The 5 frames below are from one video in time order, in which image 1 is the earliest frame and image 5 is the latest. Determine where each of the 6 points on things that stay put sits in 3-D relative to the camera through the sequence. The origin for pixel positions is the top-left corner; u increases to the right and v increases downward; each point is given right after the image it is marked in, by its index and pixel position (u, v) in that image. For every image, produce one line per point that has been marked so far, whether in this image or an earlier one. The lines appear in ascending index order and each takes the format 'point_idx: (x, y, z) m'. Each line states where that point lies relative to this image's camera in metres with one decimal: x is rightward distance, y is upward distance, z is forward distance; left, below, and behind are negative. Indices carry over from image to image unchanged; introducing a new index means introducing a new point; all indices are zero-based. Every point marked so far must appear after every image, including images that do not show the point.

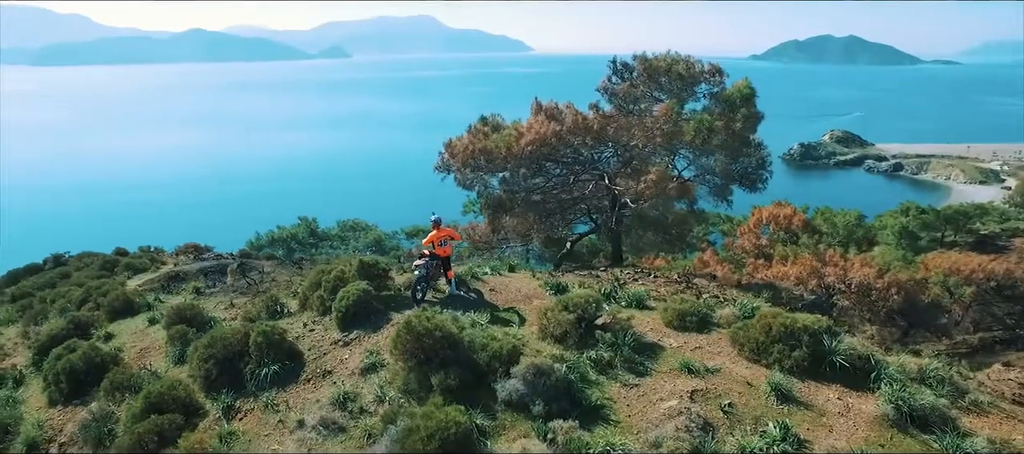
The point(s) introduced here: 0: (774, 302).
0: (+5.5, -1.6, +13.0) m
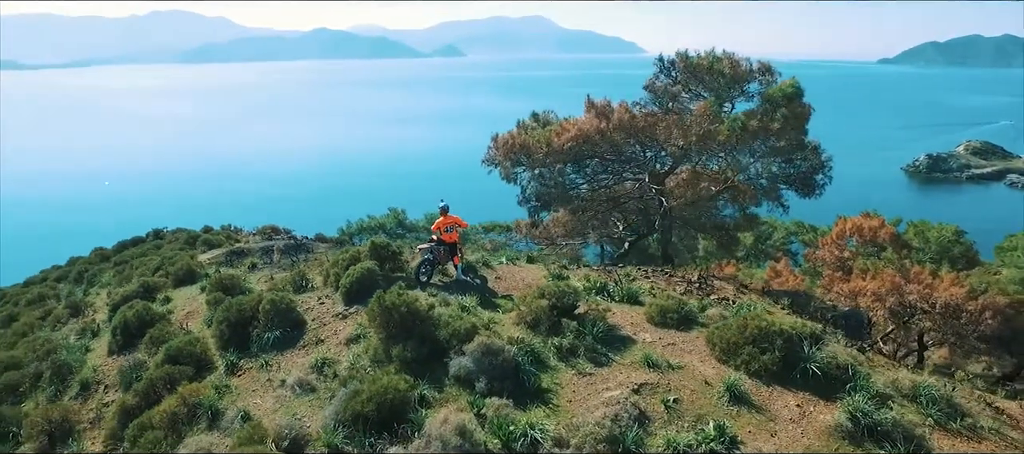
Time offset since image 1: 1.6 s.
0: (+5.6, -1.6, +12.4) m
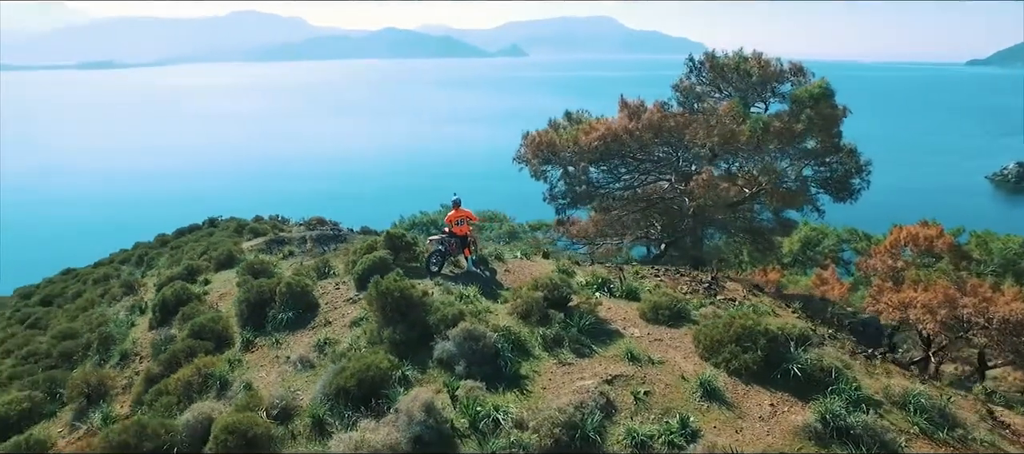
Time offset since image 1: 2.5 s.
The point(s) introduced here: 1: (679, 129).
0: (+5.8, -1.7, +12.1) m
1: (+4.7, +2.7, +17.1) m
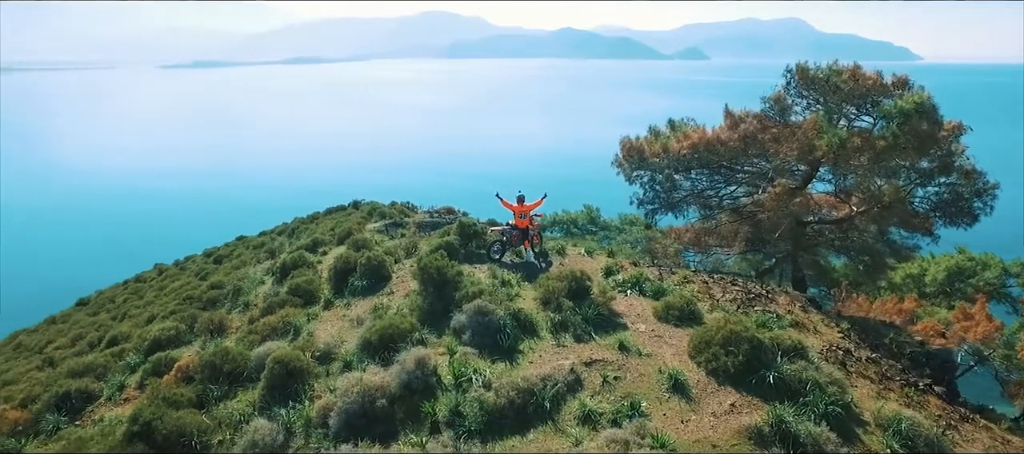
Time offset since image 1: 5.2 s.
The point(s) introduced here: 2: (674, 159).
0: (+6.5, -2.1, +11.7) m
1: (+7.0, +2.4, +16.8) m
2: (+4.7, +2.0, +18.2) m
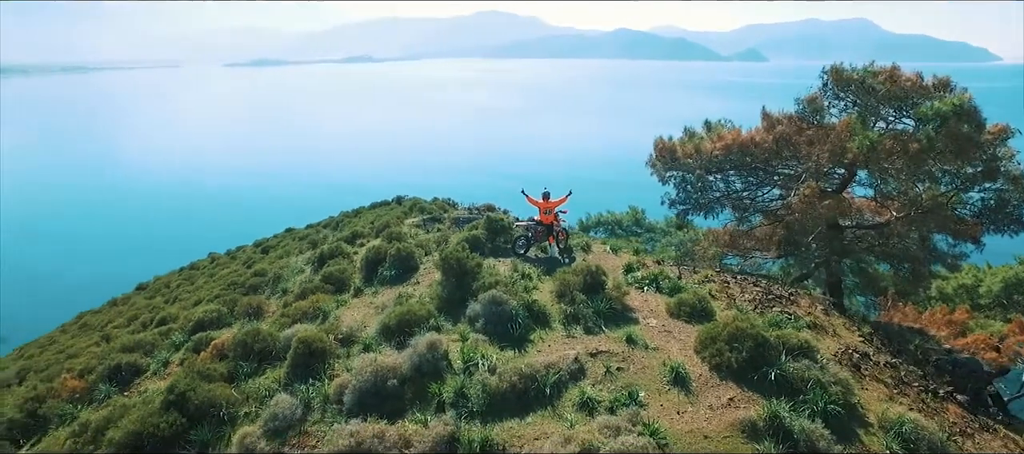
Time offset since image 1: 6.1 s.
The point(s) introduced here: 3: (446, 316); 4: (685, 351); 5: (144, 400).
0: (+6.8, -2.1, +11.5) m
1: (+7.9, +2.3, +16.6) m
2: (+5.6, +1.9, +18.1) m
3: (-1.1, -1.5, +10.4) m
4: (+2.6, -1.9, +9.3) m
5: (-5.7, -2.7, +9.7) m
